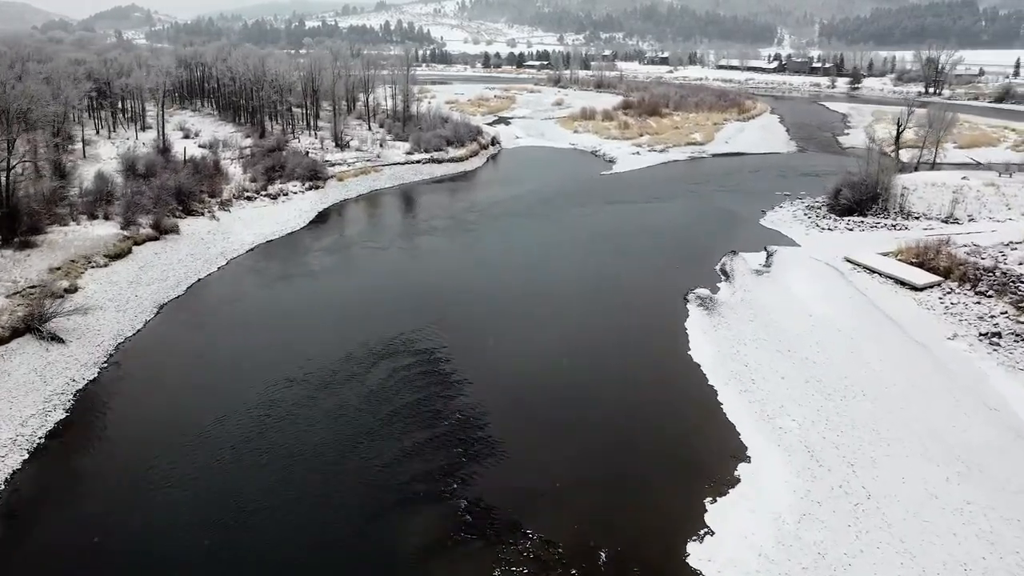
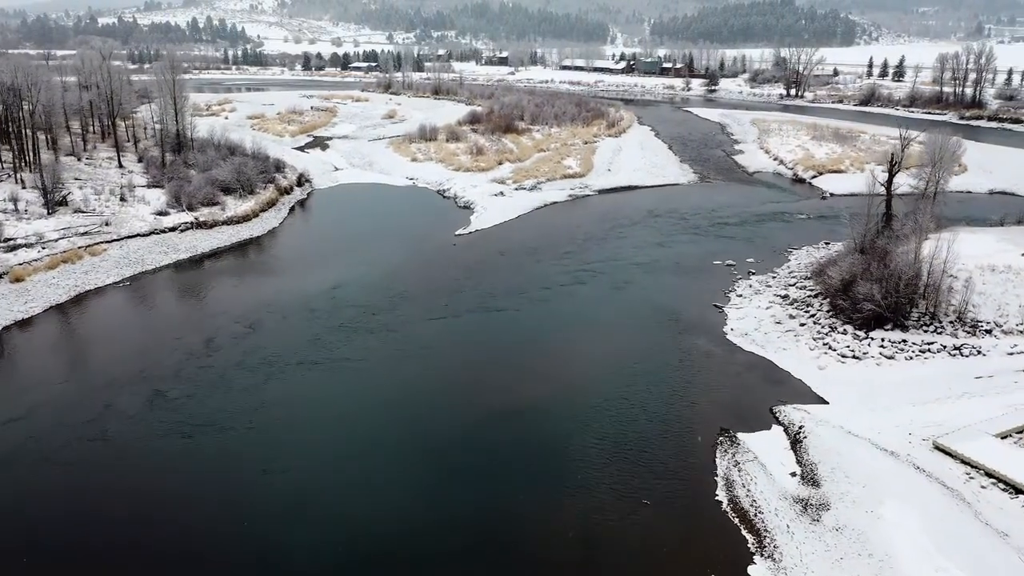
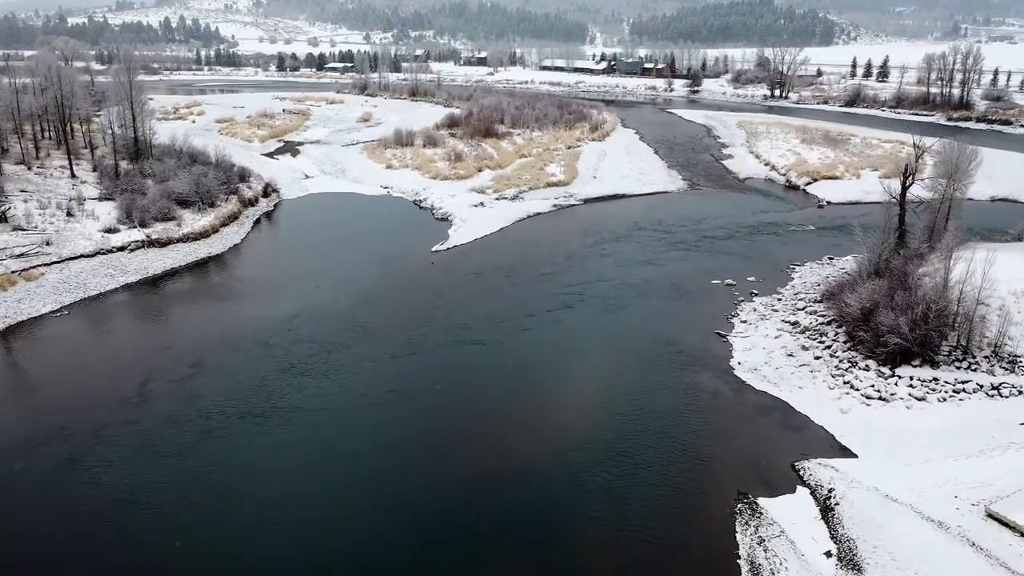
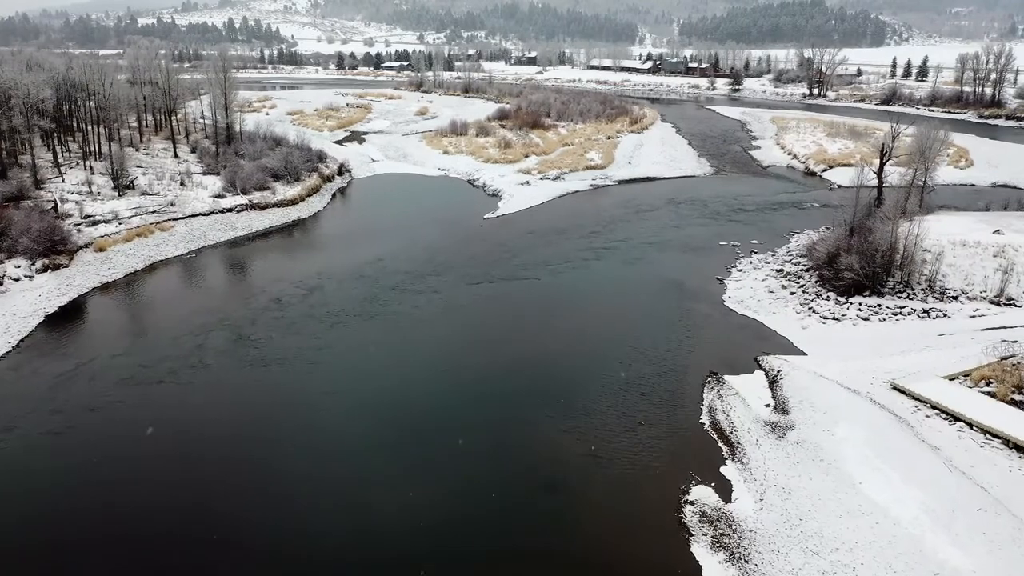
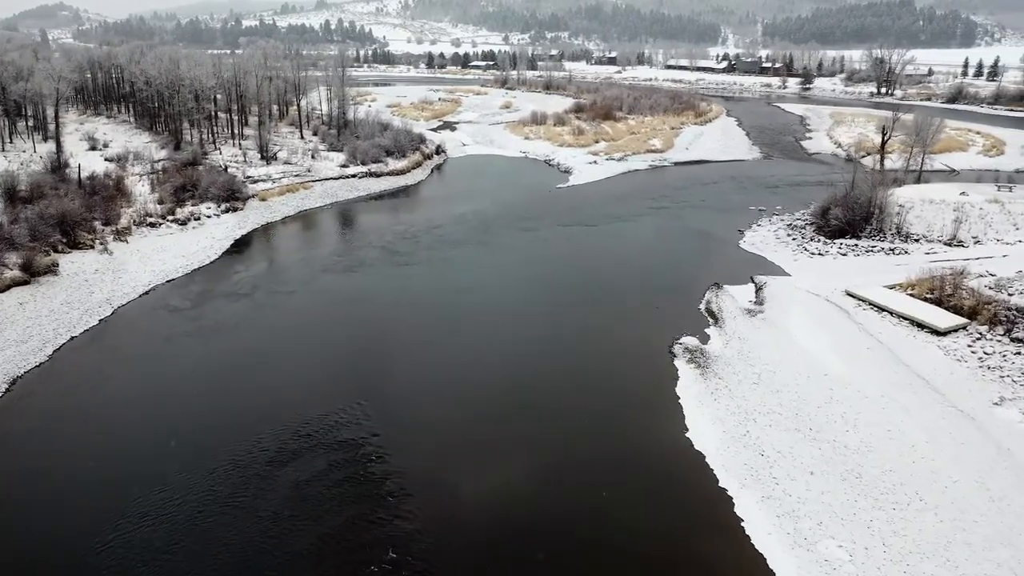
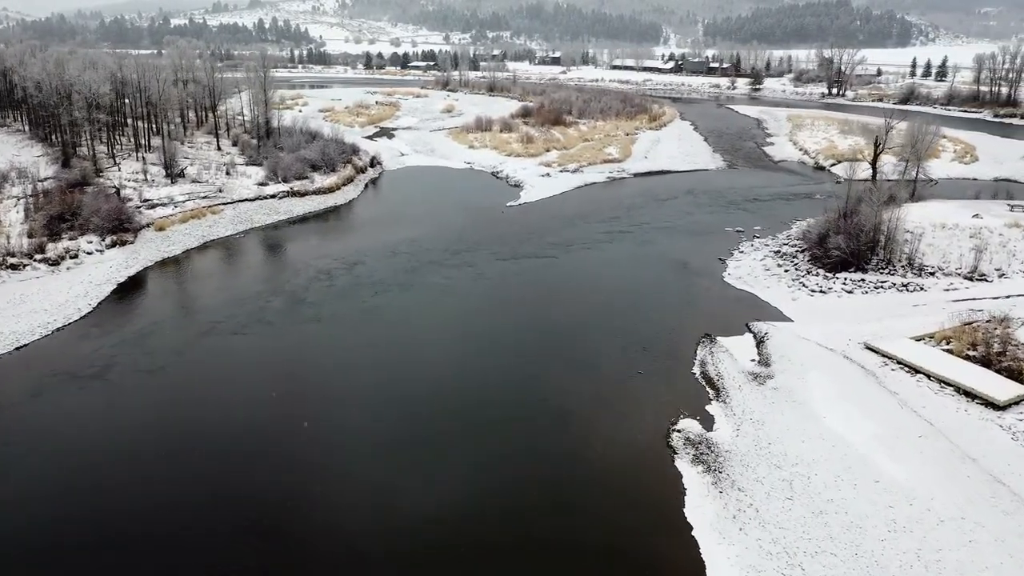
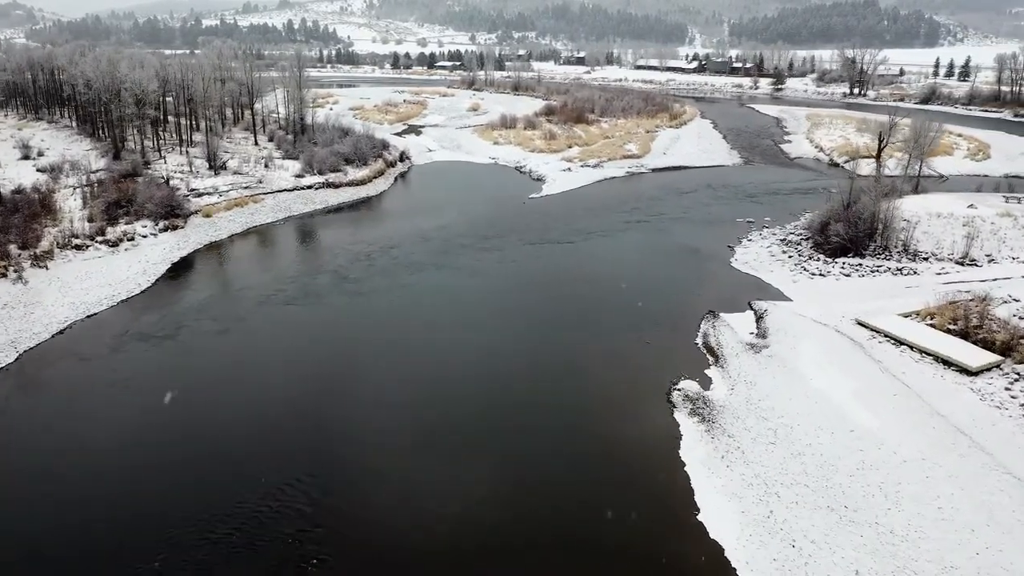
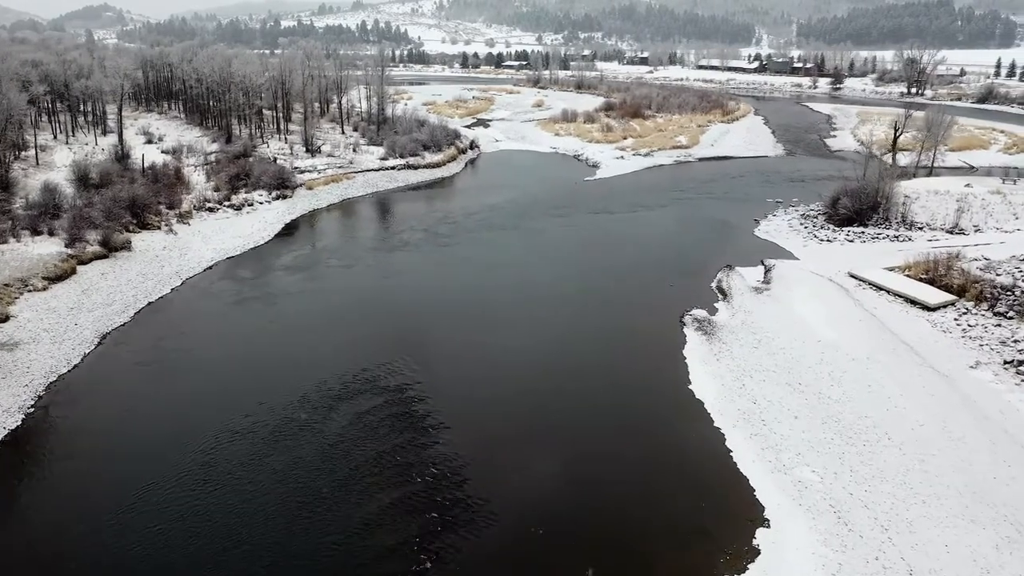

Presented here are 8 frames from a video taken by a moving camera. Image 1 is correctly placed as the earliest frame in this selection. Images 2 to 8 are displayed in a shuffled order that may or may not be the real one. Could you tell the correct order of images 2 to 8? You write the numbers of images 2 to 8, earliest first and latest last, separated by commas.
8, 5, 7, 6, 4, 2, 3
